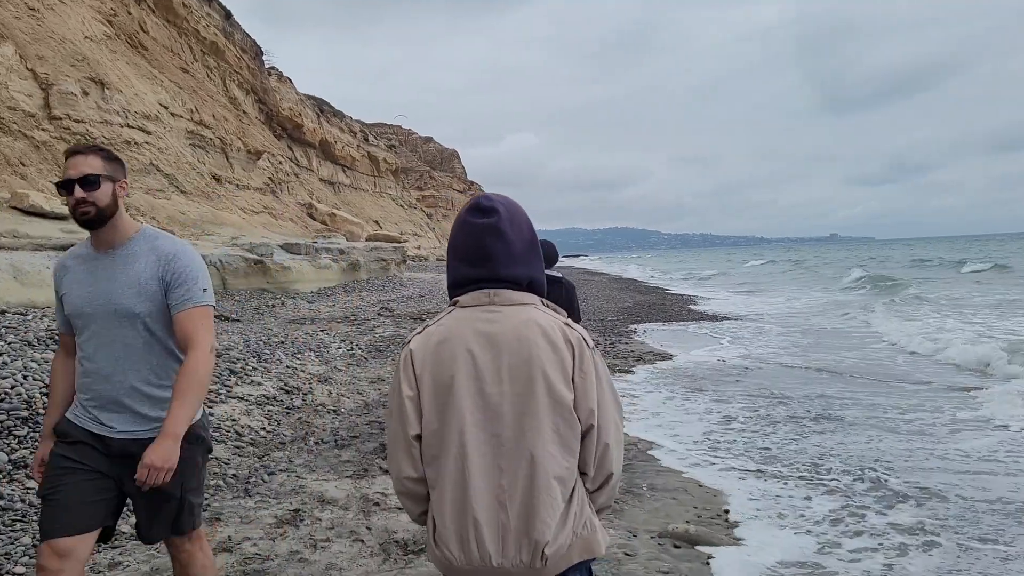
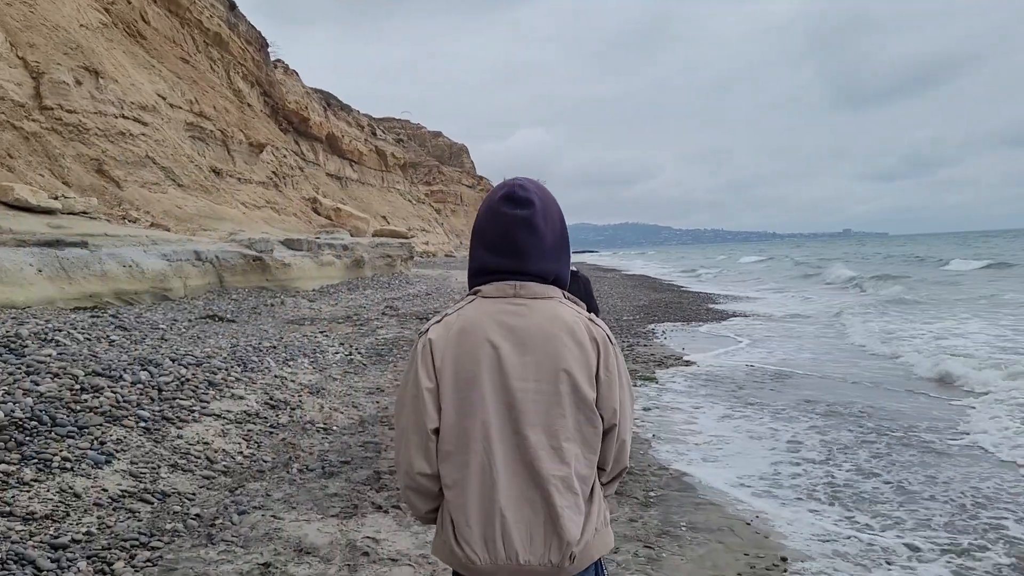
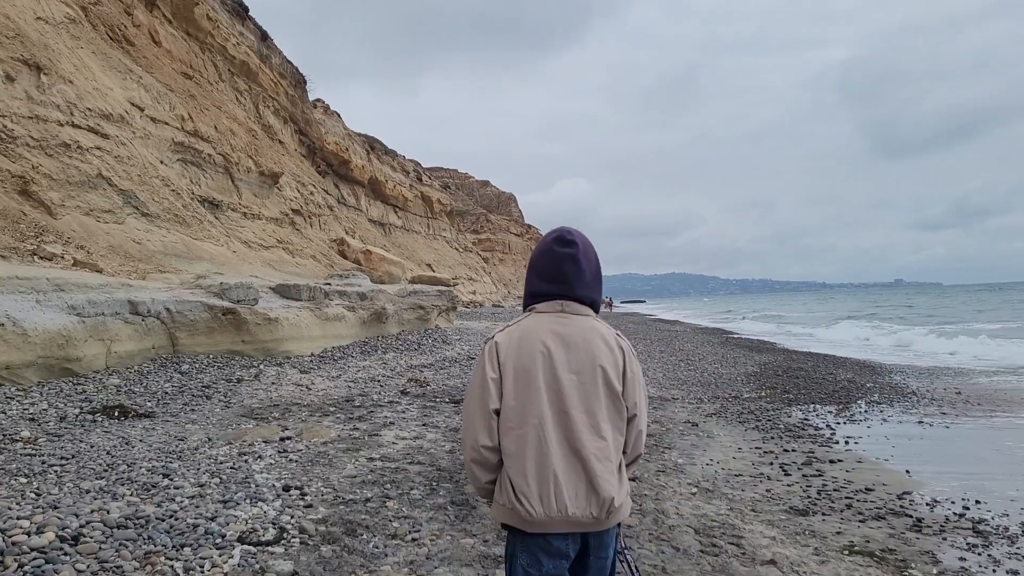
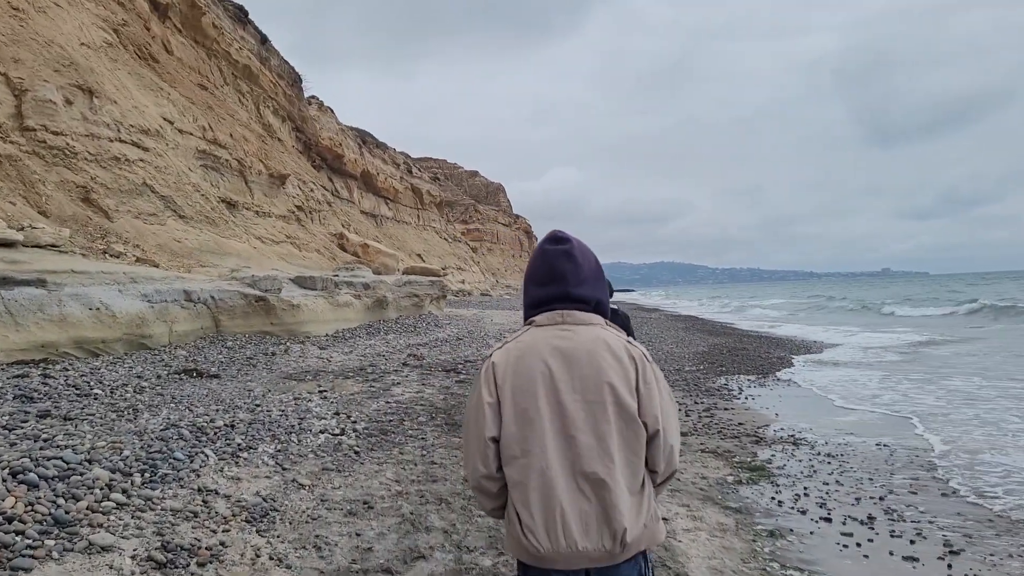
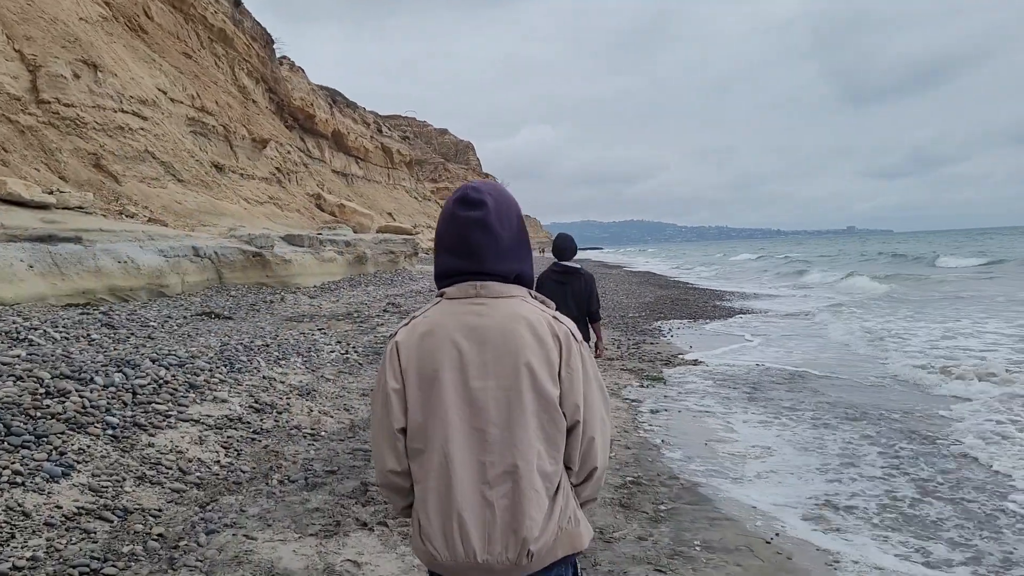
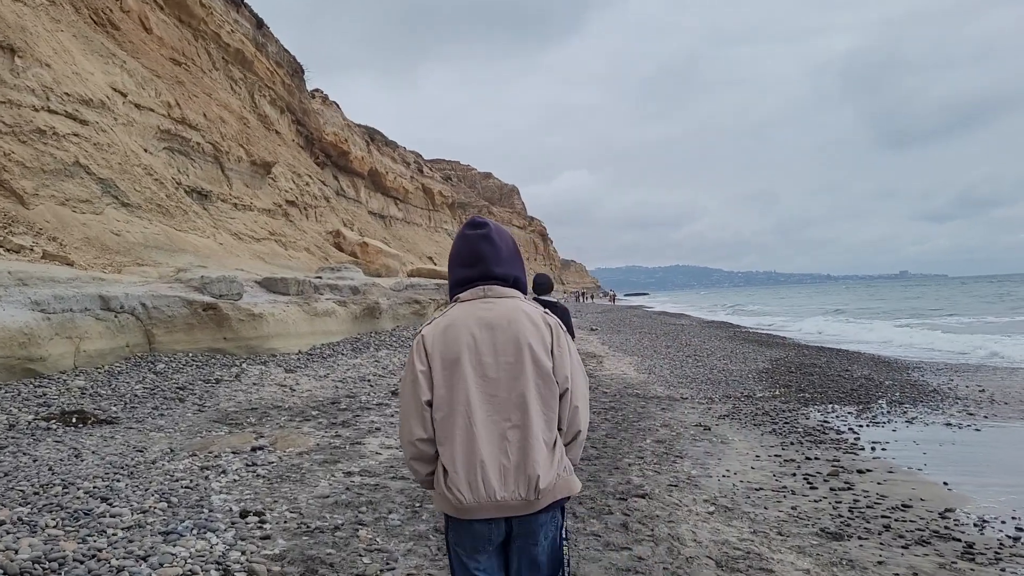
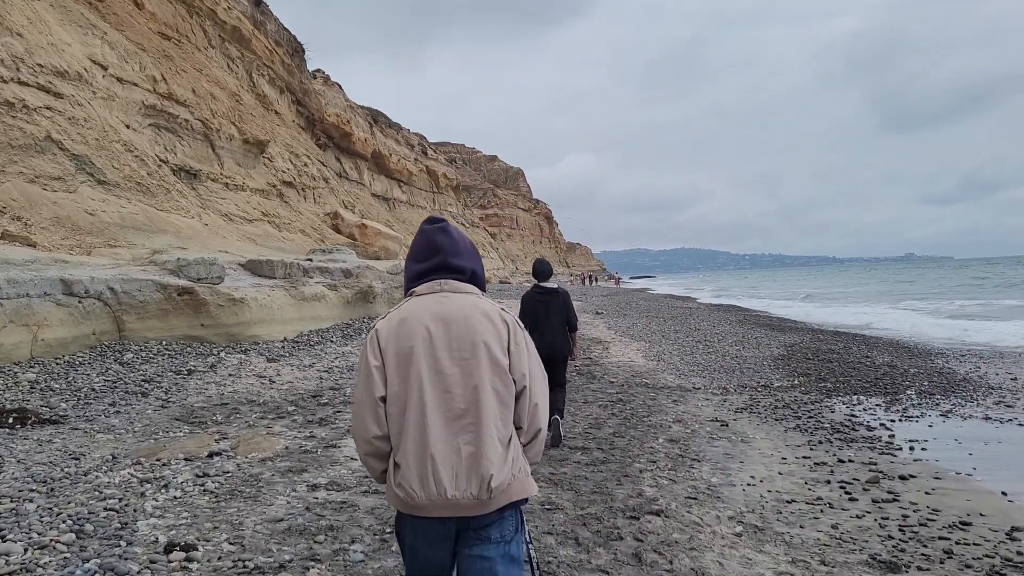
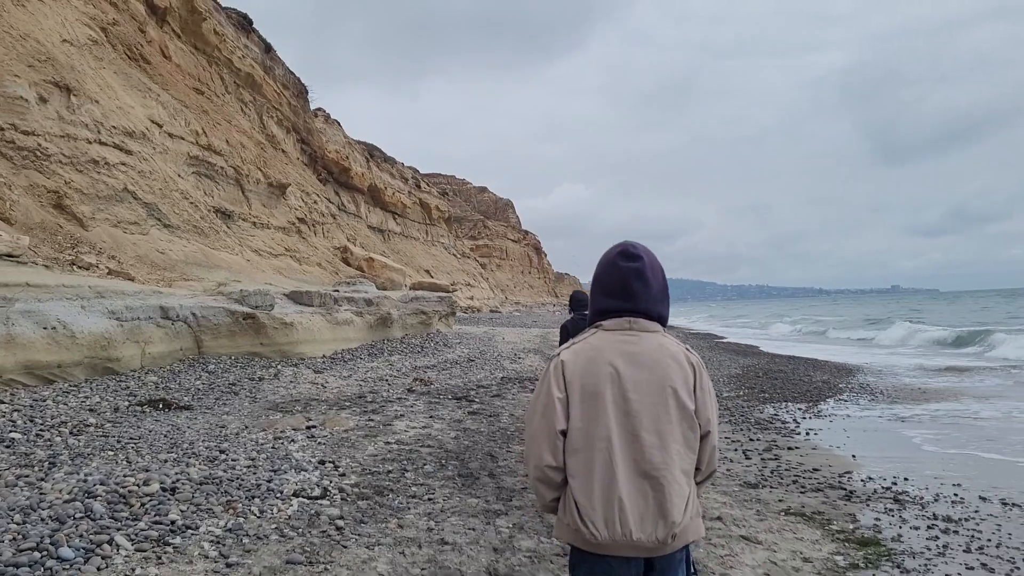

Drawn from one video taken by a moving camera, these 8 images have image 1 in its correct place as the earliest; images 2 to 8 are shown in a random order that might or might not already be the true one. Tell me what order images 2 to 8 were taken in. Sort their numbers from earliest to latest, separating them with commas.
2, 5, 4, 8, 3, 6, 7
